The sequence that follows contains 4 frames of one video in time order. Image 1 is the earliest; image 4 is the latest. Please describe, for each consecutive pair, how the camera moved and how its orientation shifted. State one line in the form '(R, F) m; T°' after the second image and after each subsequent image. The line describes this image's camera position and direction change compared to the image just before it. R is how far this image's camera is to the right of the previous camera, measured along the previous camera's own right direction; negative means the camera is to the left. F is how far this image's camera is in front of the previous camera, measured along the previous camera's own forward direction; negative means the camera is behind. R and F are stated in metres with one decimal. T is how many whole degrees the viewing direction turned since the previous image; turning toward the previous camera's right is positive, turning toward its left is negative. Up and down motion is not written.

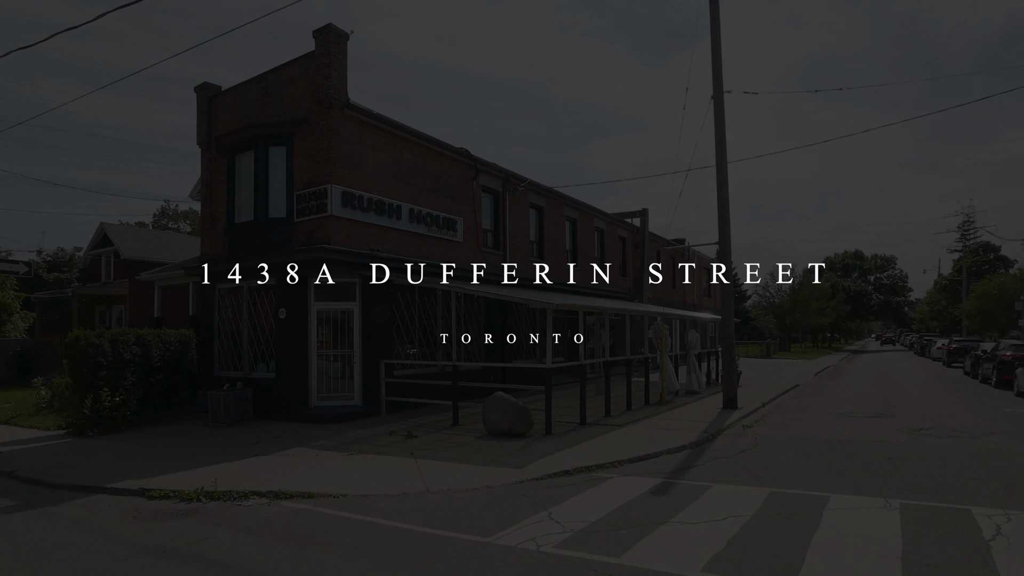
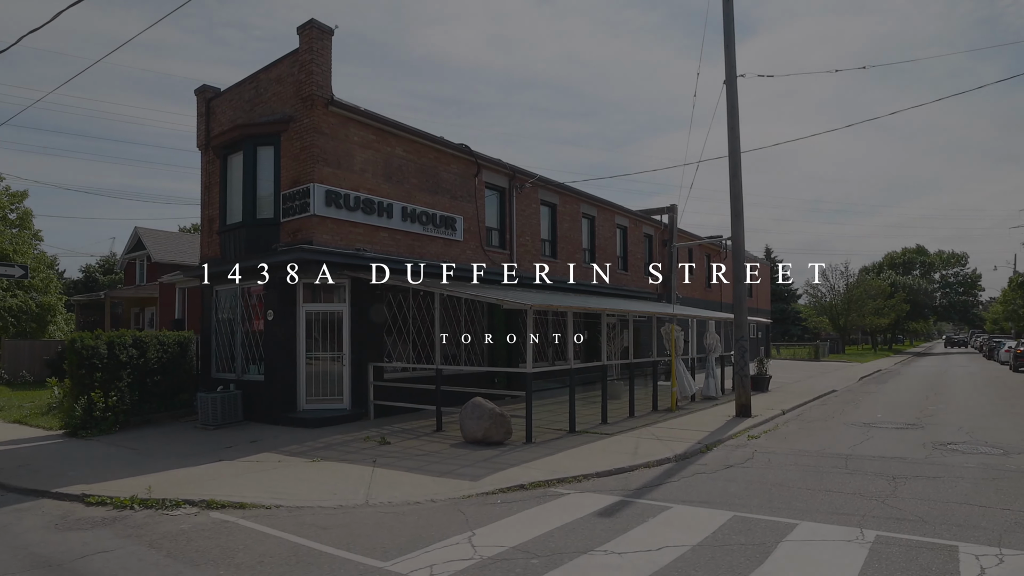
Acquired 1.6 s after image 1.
(+1.4, +0.7) m; -5°
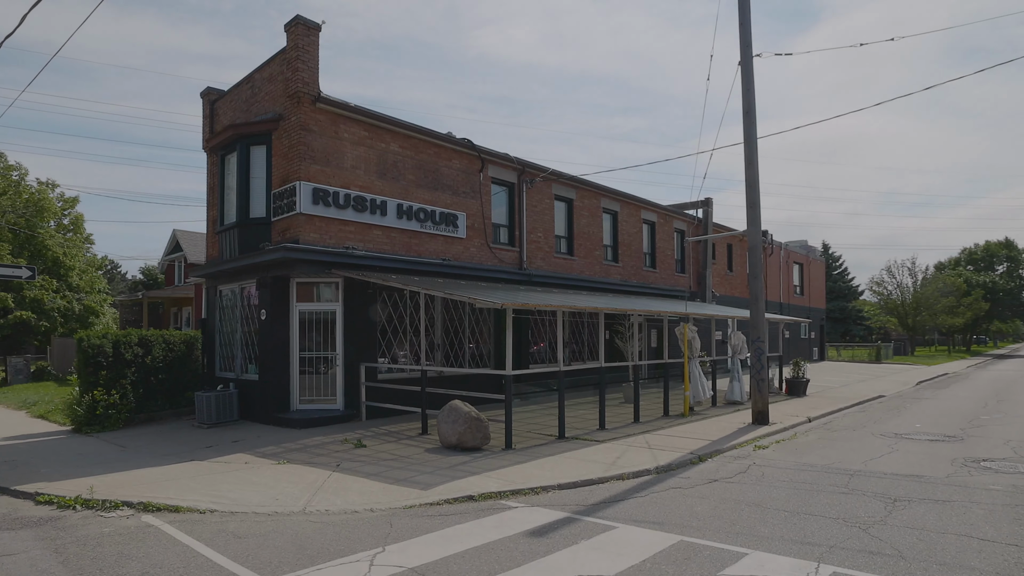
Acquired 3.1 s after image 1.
(+1.5, +0.7) m; -6°
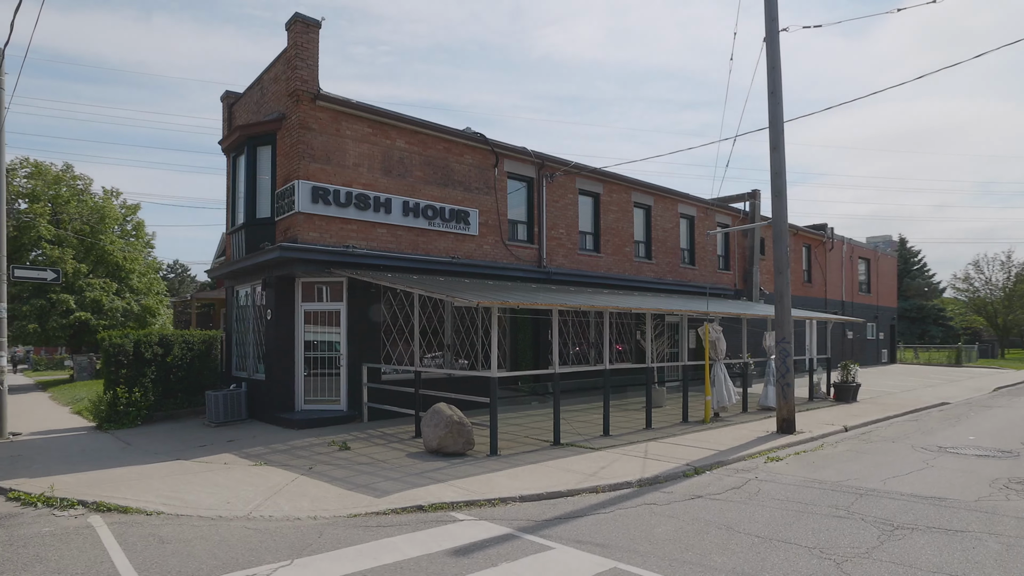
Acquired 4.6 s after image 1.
(+1.4, +0.6) m; -7°
